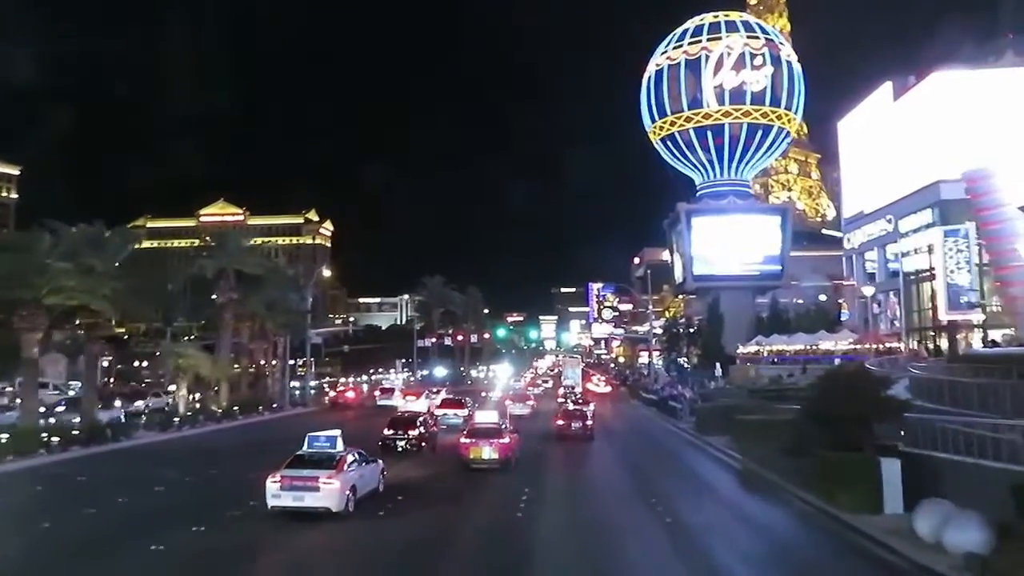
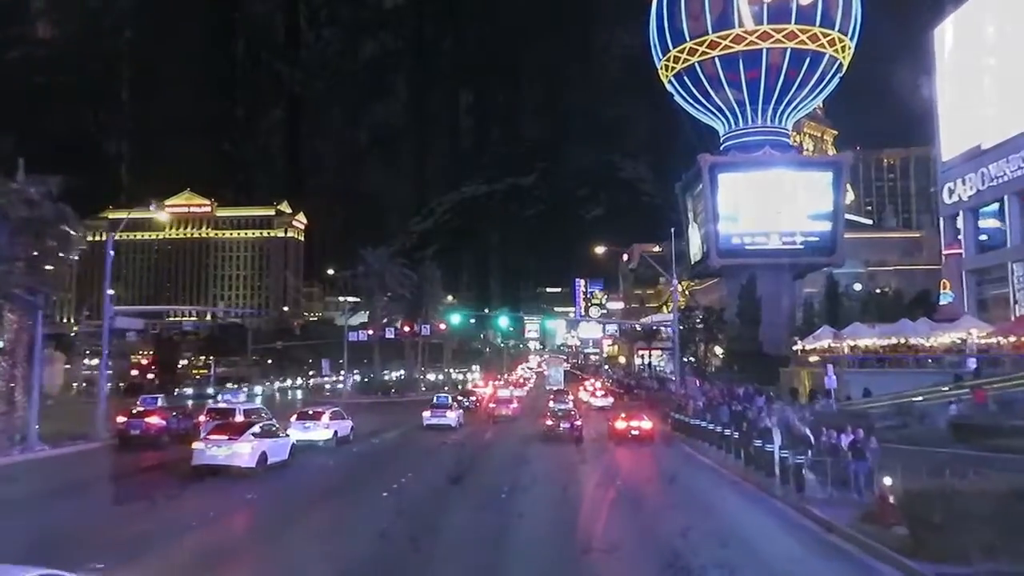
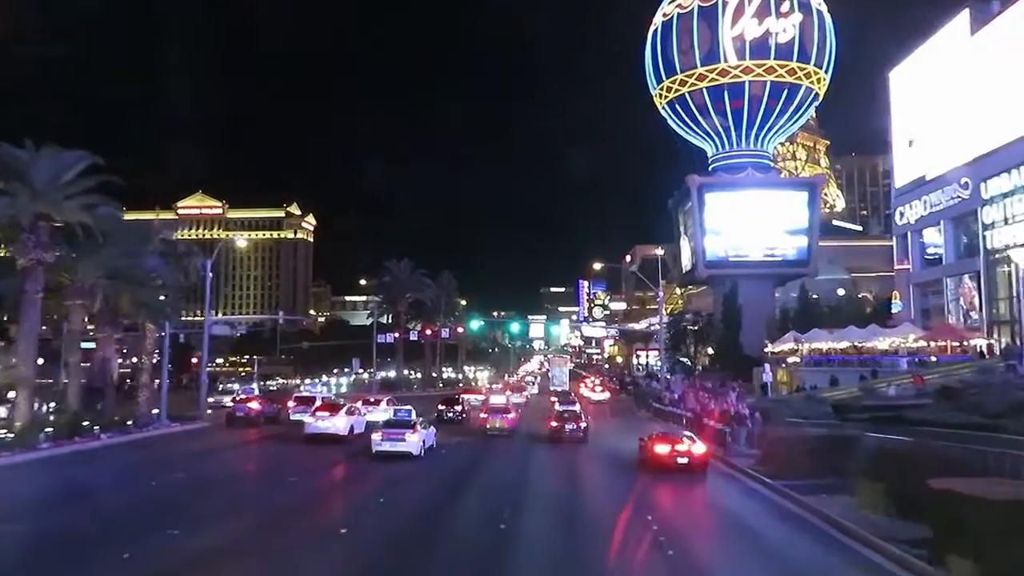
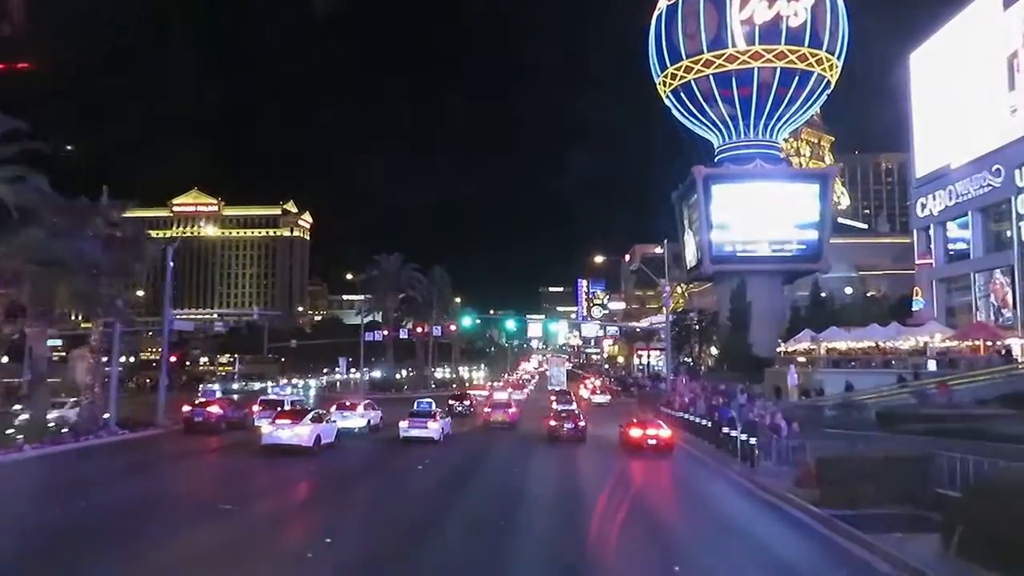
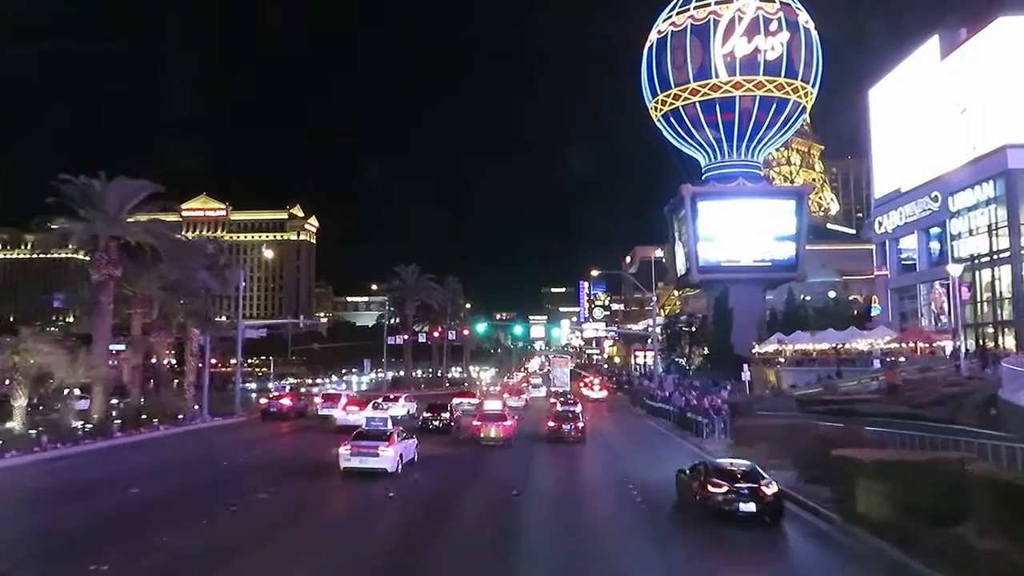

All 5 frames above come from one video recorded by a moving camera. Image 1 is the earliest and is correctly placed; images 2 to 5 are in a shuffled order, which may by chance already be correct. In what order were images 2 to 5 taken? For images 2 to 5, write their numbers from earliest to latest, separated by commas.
5, 3, 4, 2
